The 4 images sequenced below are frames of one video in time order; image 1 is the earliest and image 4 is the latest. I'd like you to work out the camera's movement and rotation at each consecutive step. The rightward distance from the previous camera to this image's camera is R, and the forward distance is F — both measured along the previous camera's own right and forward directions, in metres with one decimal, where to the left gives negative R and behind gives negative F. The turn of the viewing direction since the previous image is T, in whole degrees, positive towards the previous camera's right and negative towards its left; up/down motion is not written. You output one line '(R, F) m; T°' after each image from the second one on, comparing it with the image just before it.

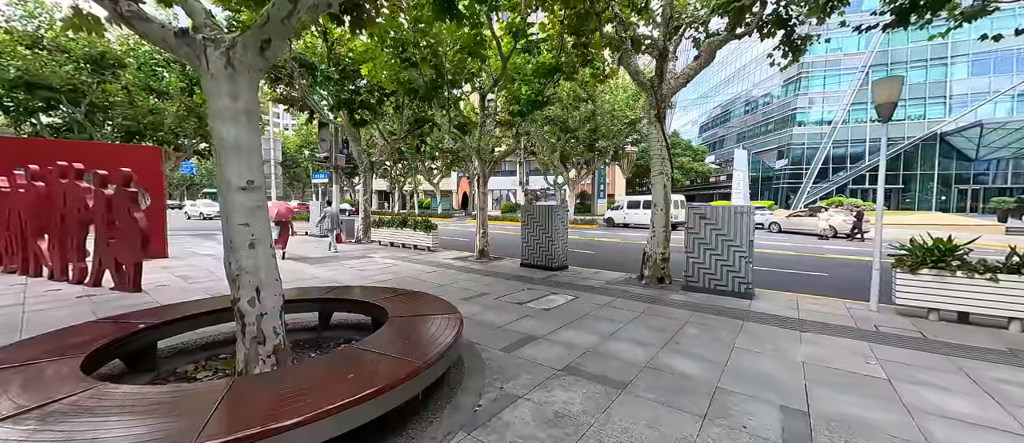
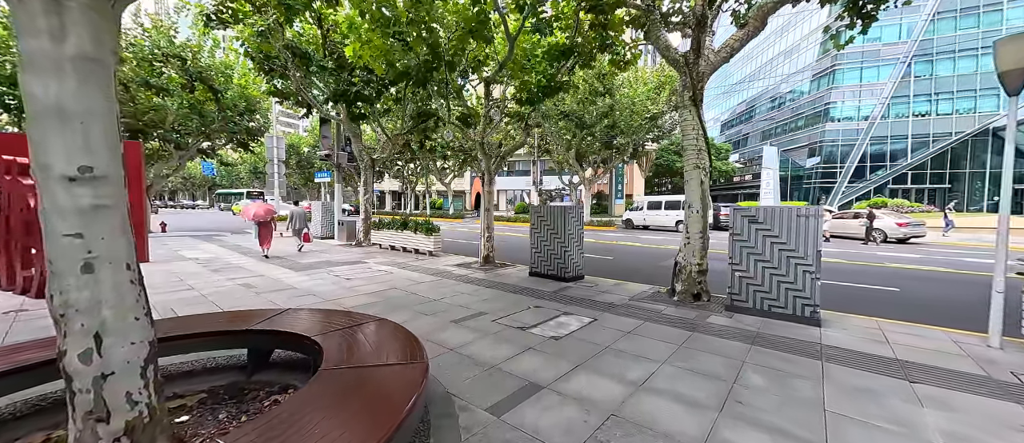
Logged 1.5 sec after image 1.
(+0.2, +1.1) m; -2°
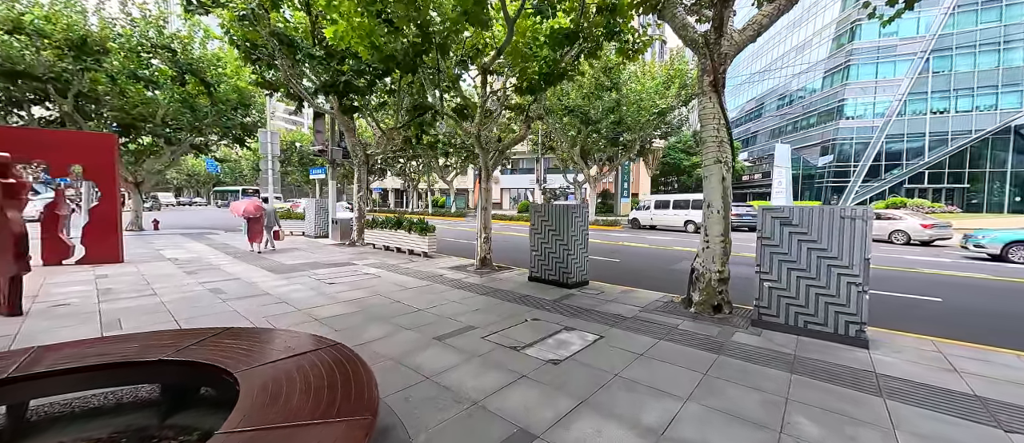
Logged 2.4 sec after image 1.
(+0.1, +0.7) m; -1°
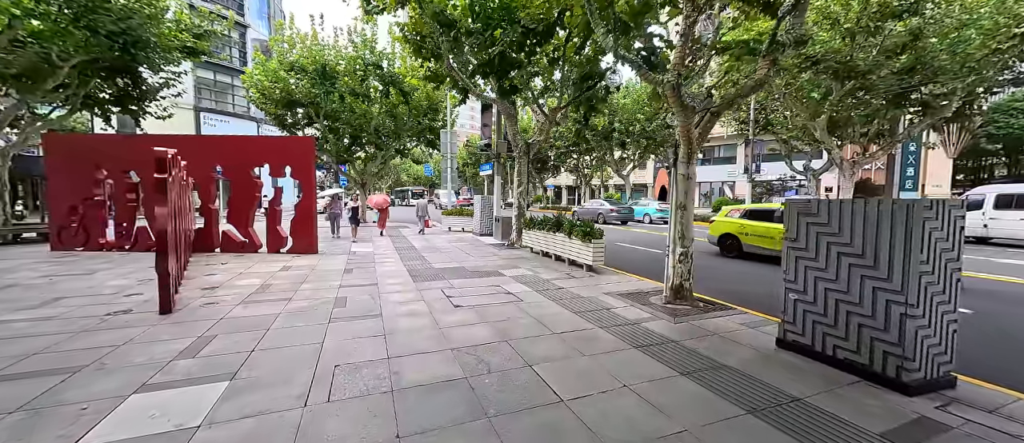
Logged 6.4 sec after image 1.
(-0.4, +2.6) m; -27°
